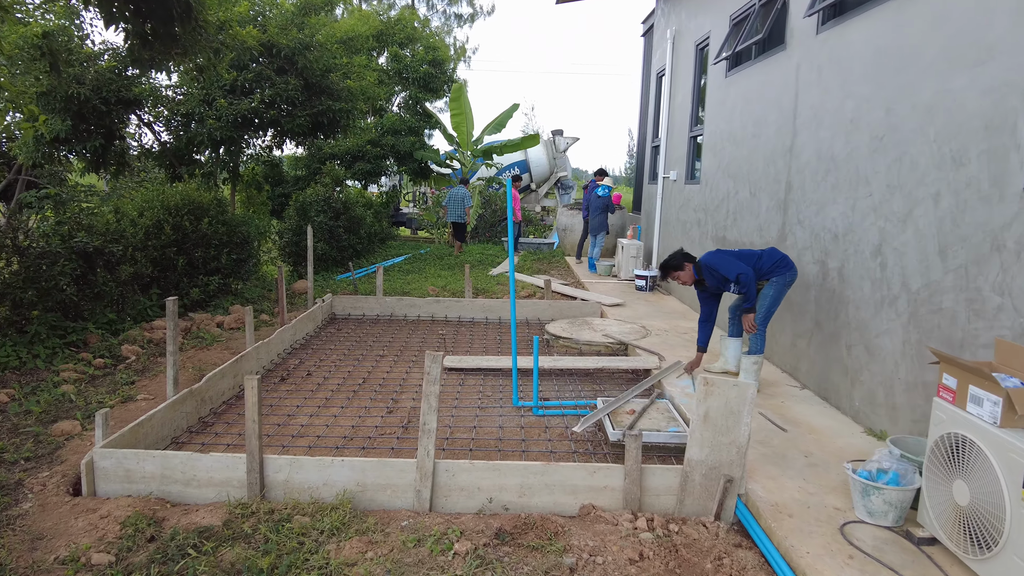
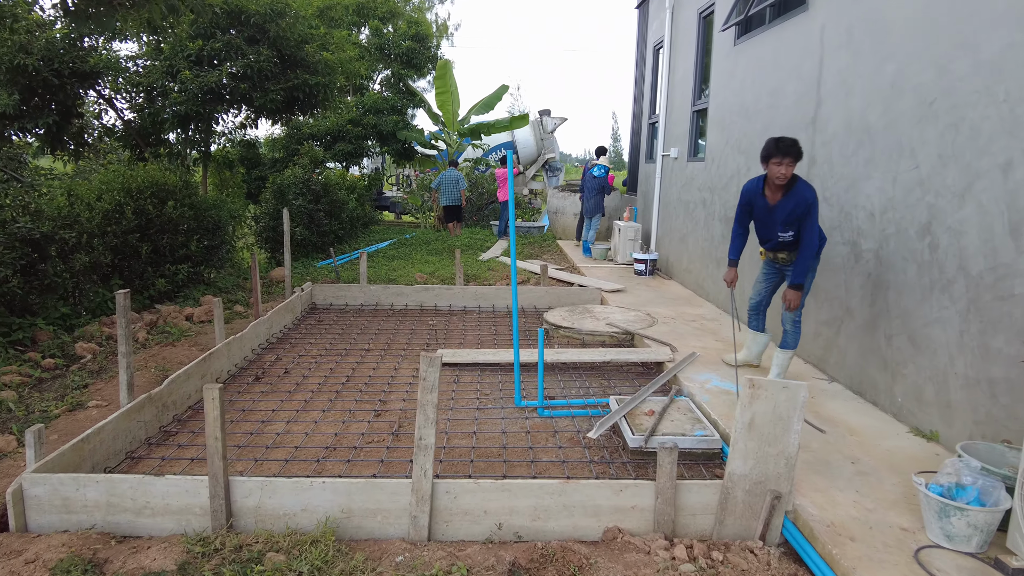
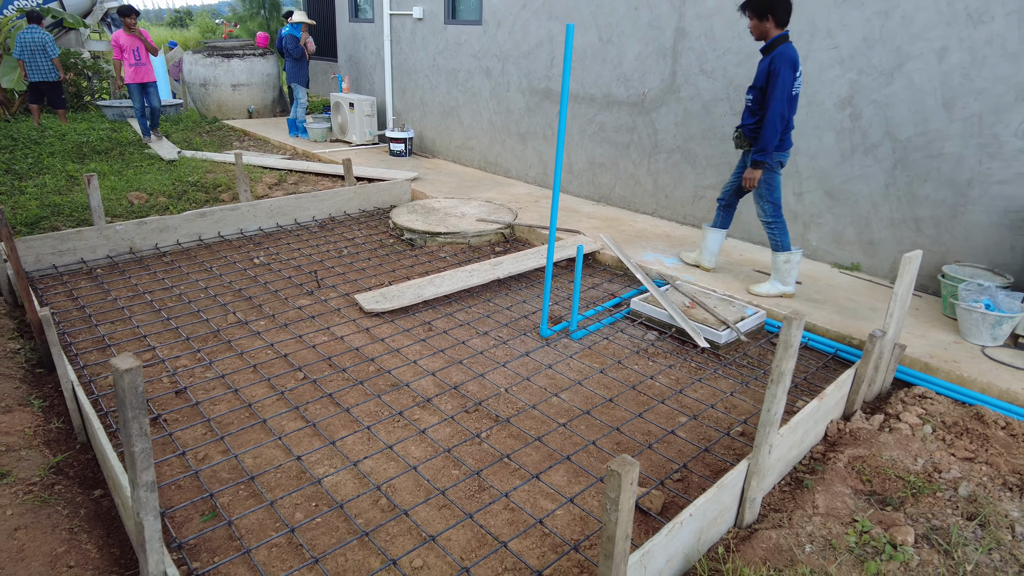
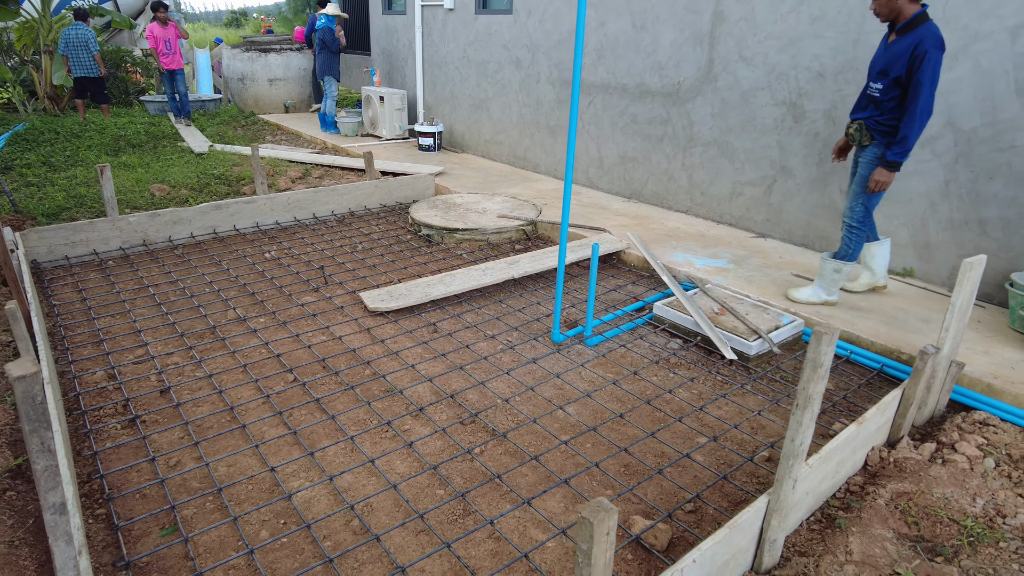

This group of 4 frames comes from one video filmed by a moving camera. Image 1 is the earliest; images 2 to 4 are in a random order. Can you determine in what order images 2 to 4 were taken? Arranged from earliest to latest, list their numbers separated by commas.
2, 4, 3
